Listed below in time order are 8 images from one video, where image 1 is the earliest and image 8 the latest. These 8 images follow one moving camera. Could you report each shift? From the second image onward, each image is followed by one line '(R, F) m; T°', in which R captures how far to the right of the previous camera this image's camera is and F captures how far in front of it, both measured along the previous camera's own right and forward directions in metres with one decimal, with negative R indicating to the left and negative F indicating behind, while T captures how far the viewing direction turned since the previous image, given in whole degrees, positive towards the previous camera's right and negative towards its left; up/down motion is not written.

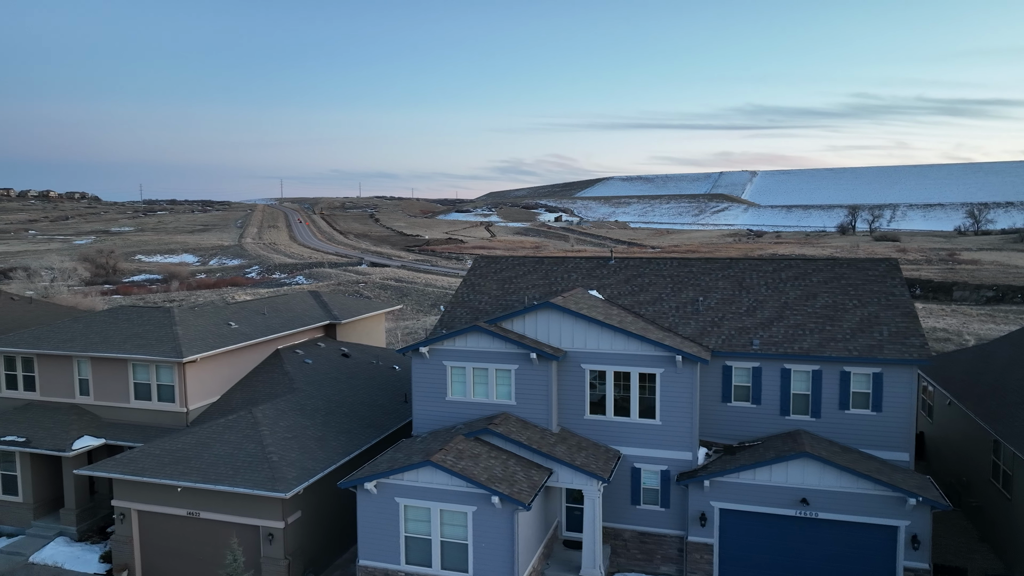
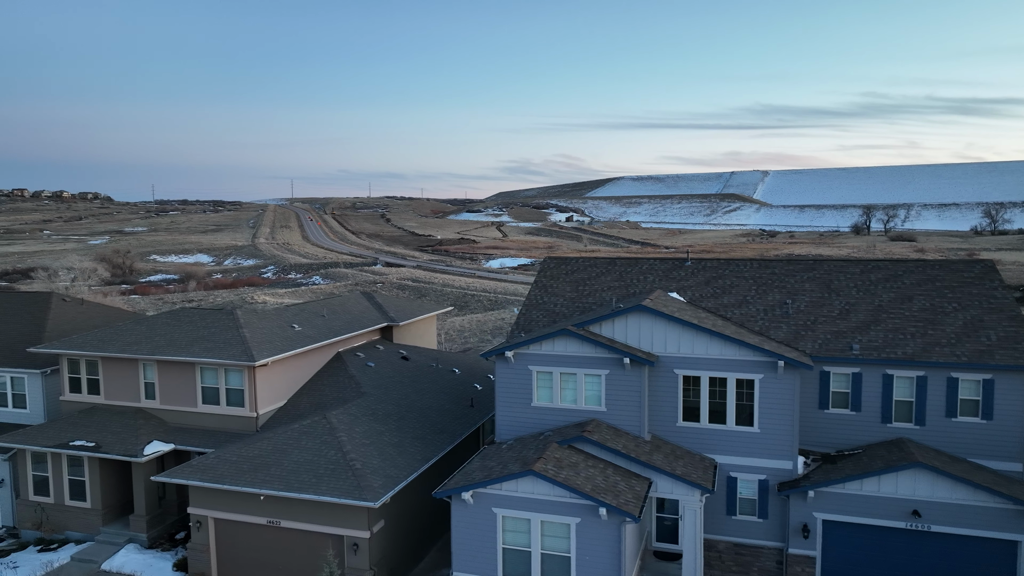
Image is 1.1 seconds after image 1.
(-1.7, +0.5) m; -1°
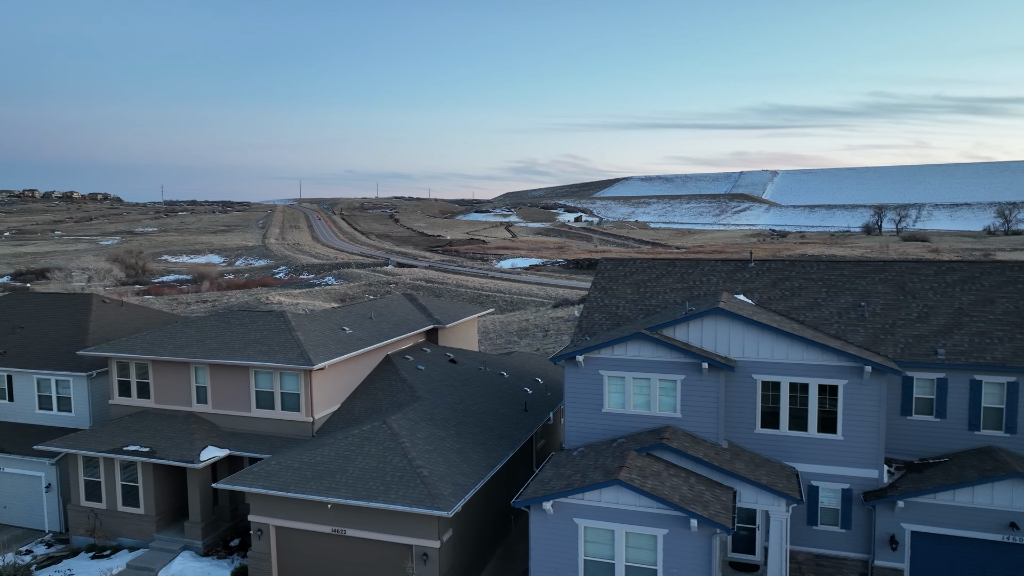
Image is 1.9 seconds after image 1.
(-1.3, +0.4) m; -1°
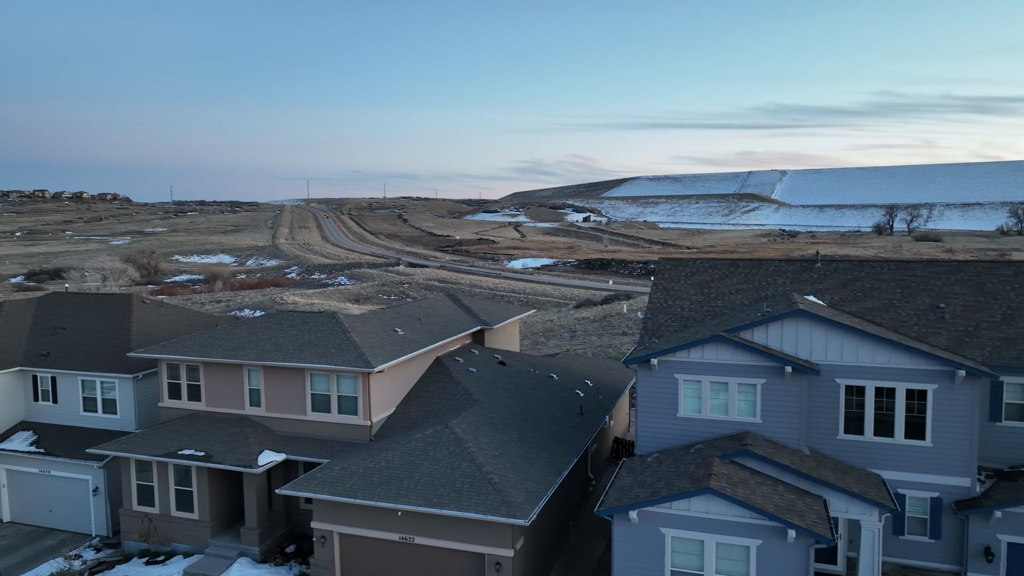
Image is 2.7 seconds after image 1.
(-1.3, +0.4) m; -1°
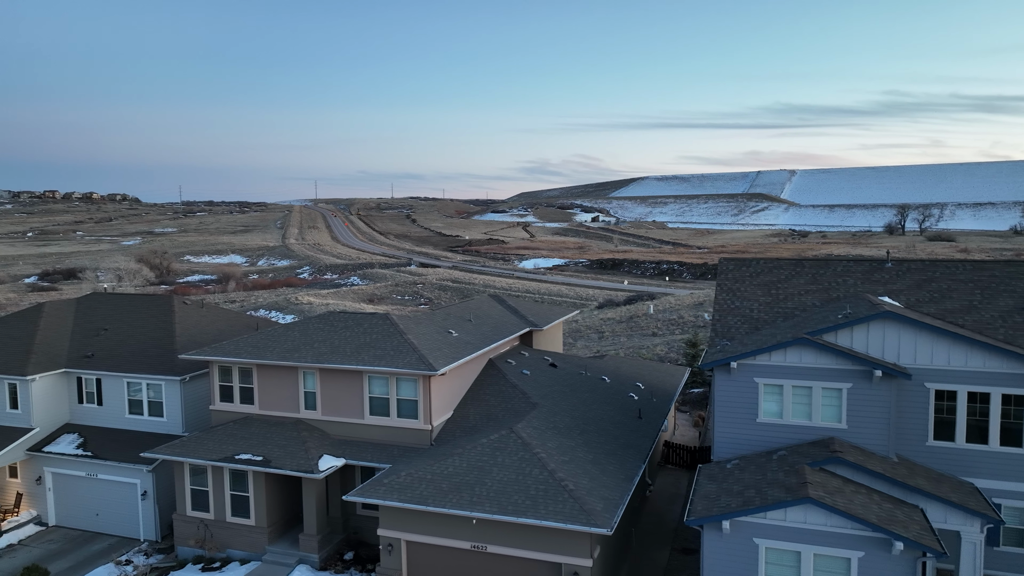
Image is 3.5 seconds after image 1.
(-1.3, +0.4) m; -1°
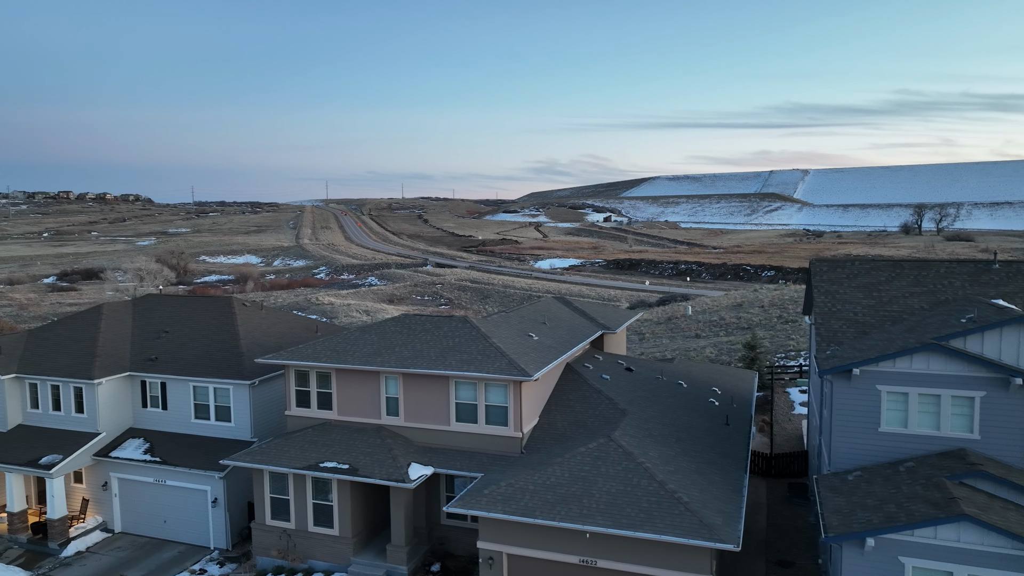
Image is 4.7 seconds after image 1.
(-1.9, +0.6) m; -1°
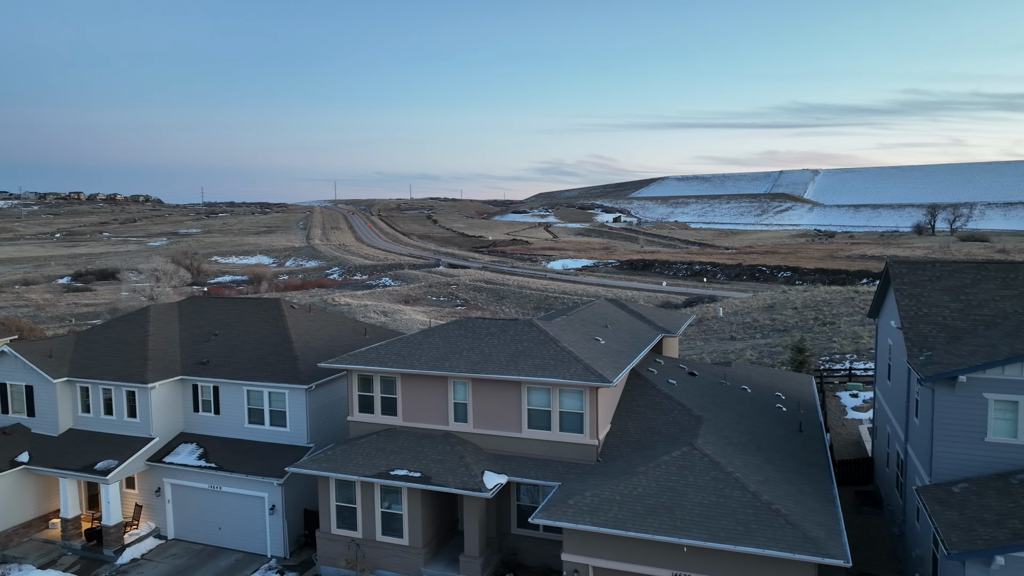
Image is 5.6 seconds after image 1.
(-1.5, +0.5) m; -1°
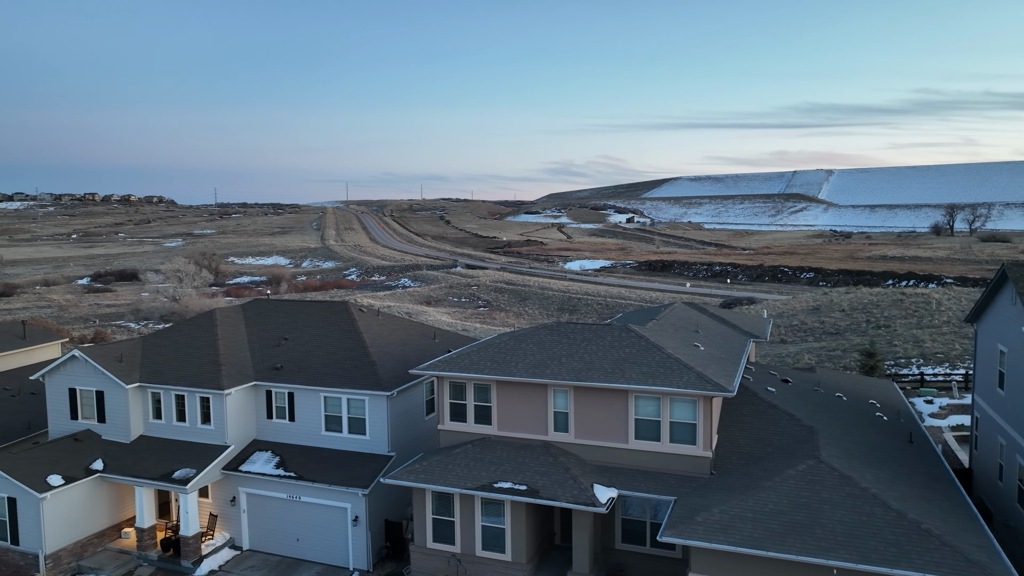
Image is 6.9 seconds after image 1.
(-2.1, +0.7) m; -1°
